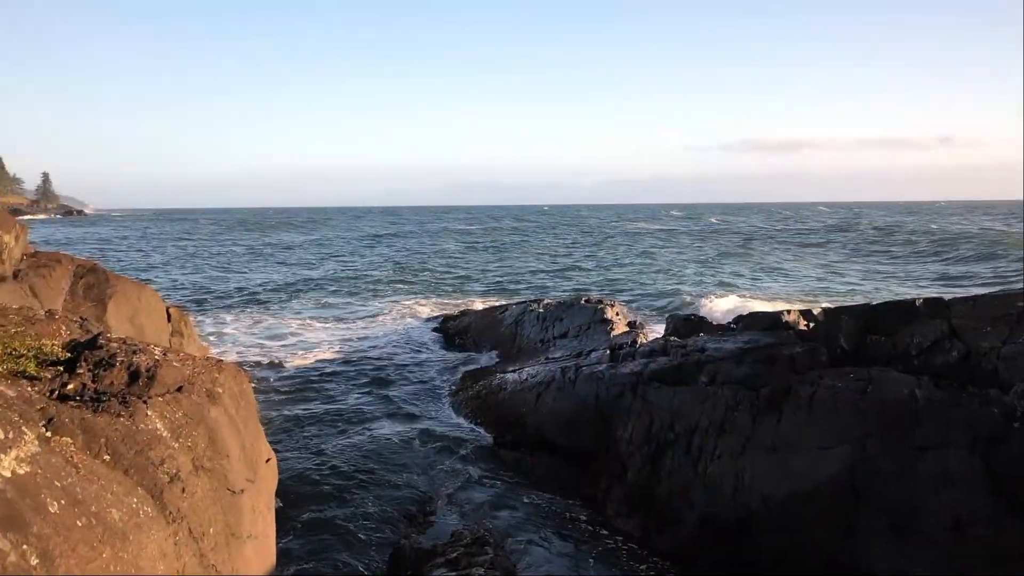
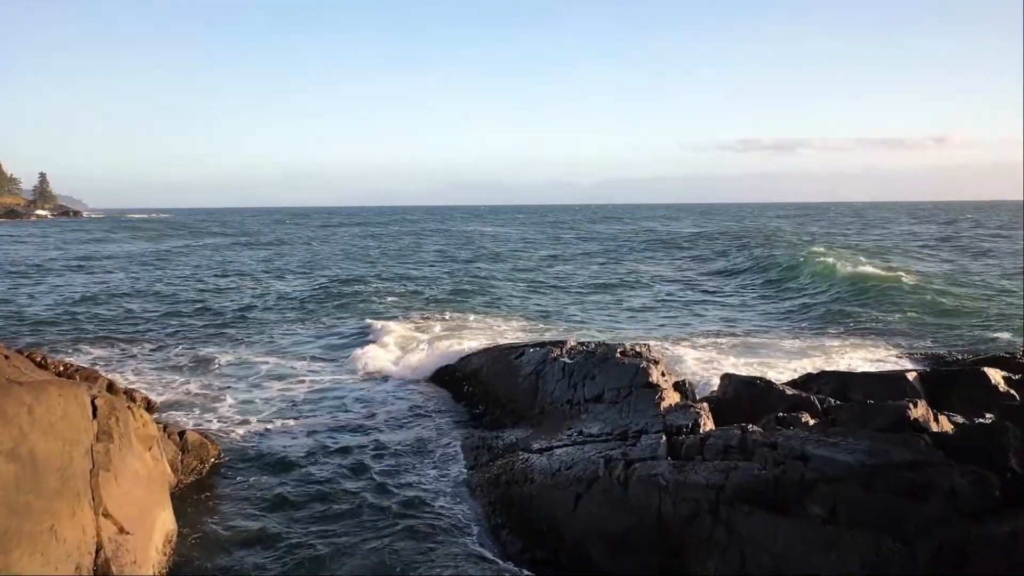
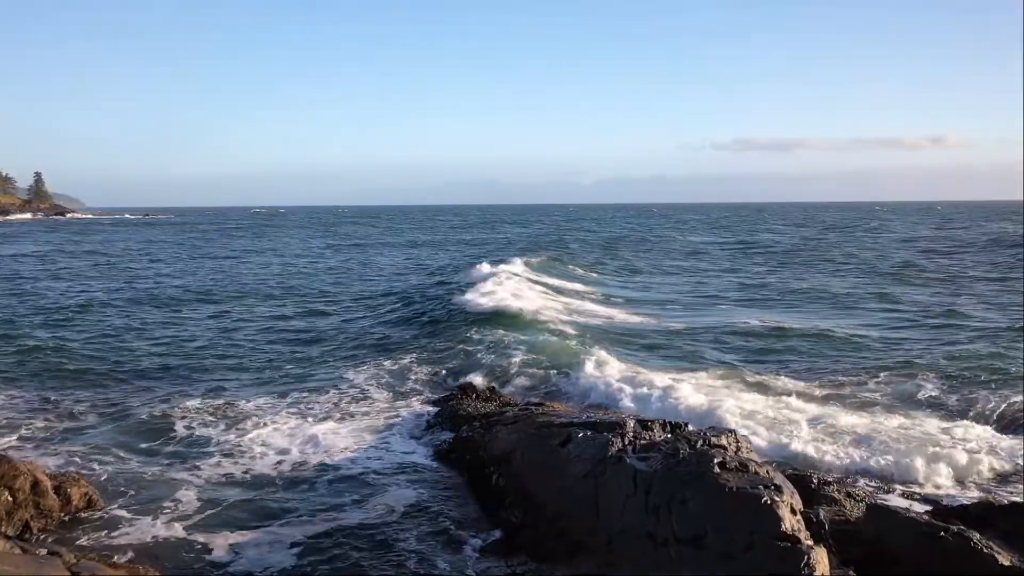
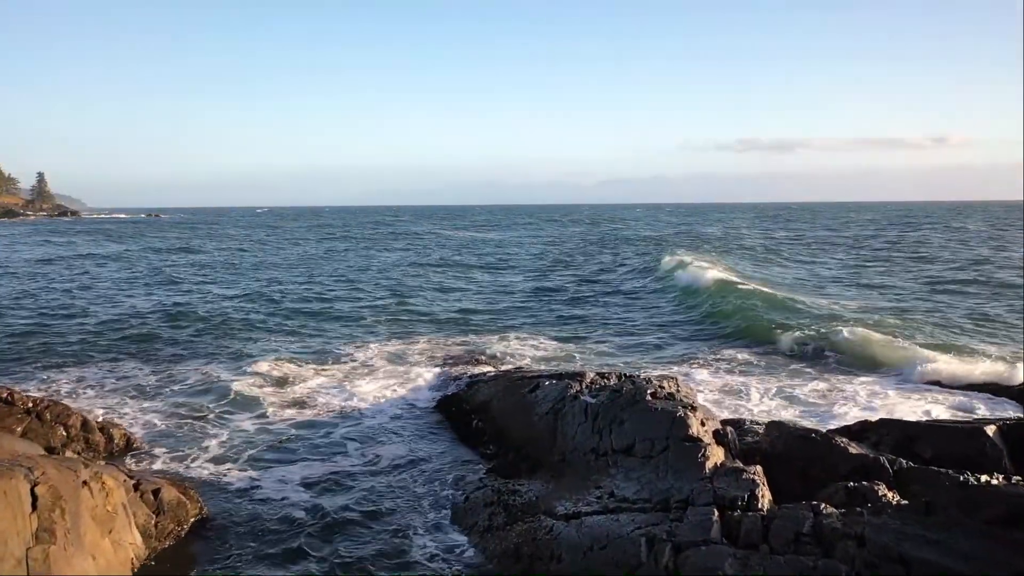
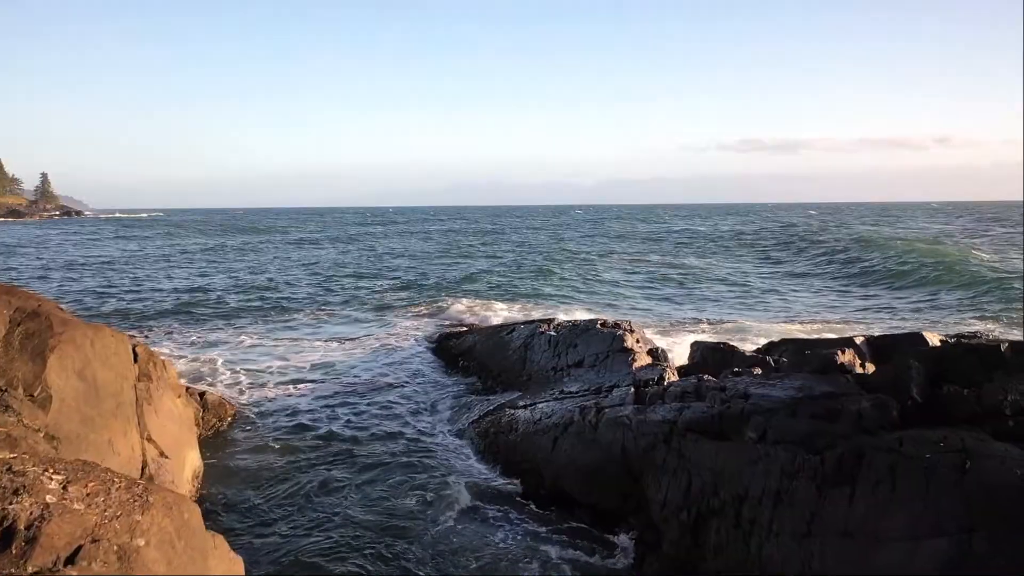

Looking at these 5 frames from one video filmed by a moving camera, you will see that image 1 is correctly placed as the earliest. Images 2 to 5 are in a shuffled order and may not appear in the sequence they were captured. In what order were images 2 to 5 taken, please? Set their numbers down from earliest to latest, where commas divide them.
5, 2, 4, 3
